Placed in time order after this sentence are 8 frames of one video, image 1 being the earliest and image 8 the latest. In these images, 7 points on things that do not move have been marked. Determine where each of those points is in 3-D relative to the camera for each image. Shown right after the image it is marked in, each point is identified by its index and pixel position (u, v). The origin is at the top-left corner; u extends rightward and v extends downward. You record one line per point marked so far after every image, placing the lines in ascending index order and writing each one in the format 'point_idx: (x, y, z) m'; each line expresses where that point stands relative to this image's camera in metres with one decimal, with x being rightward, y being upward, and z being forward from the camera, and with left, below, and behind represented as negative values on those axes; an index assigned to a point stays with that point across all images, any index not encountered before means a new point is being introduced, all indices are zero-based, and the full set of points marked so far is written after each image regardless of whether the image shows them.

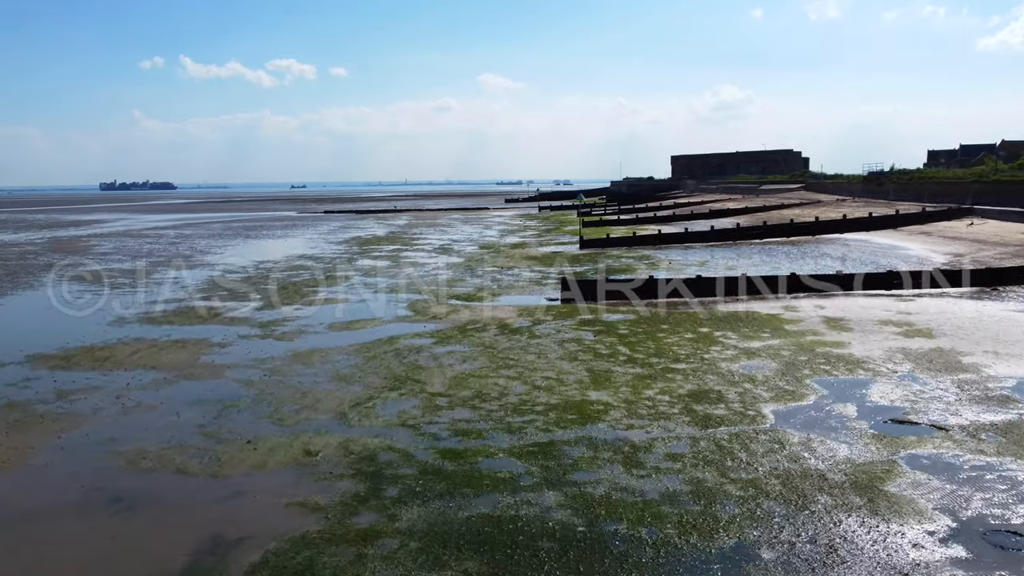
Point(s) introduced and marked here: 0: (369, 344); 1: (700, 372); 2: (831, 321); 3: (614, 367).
0: (-2.9, -1.1, +13.9) m
1: (+3.0, -1.4, +11.0) m
2: (+6.6, -0.7, +14.3) m
3: (+1.7, -1.3, +11.5) m
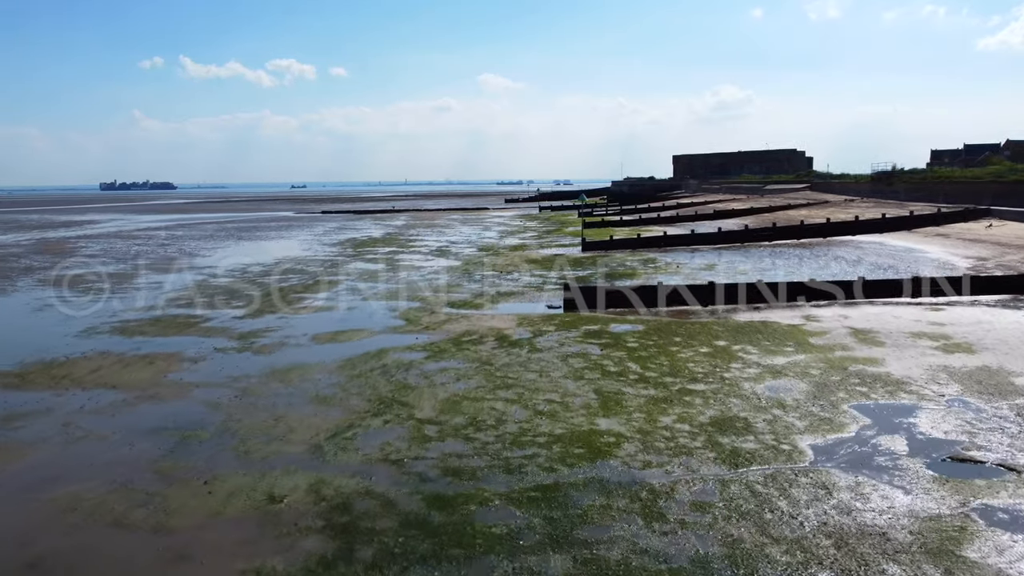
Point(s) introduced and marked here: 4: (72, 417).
0: (-2.9, -1.3, +12.7) m
1: (+3.0, -1.5, +9.8) m
2: (+6.6, -0.9, +13.1) m
3: (+1.7, -1.5, +10.4) m
4: (-6.2, -1.8, +9.8) m
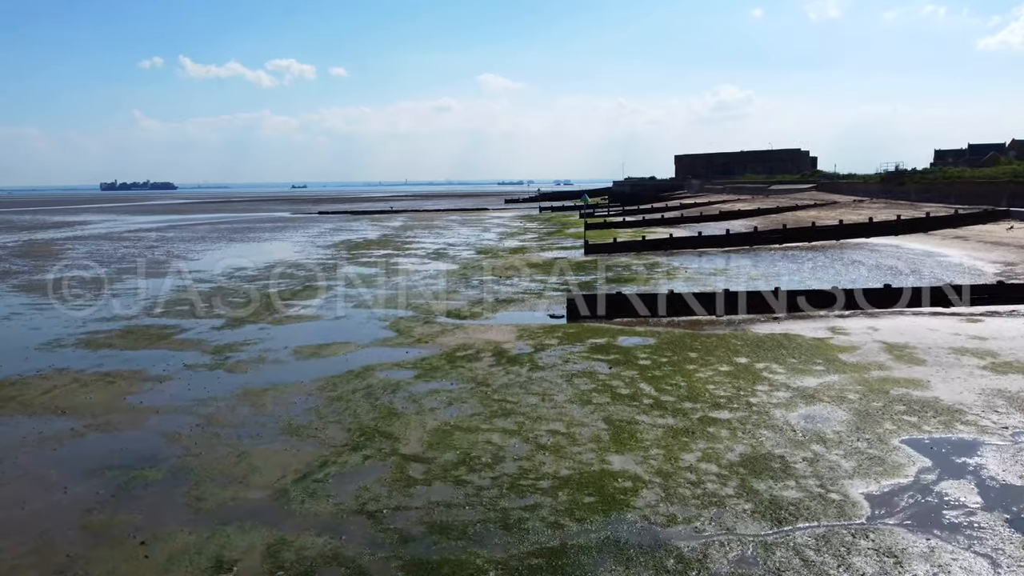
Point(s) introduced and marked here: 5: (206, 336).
0: (-2.9, -1.5, +11.5) m
1: (+2.9, -1.7, +8.6) m
2: (+6.6, -1.1, +11.9) m
3: (+1.7, -1.7, +9.1) m
4: (-6.3, -2.0, +8.6) m
5: (-6.6, -1.0, +15.1) m
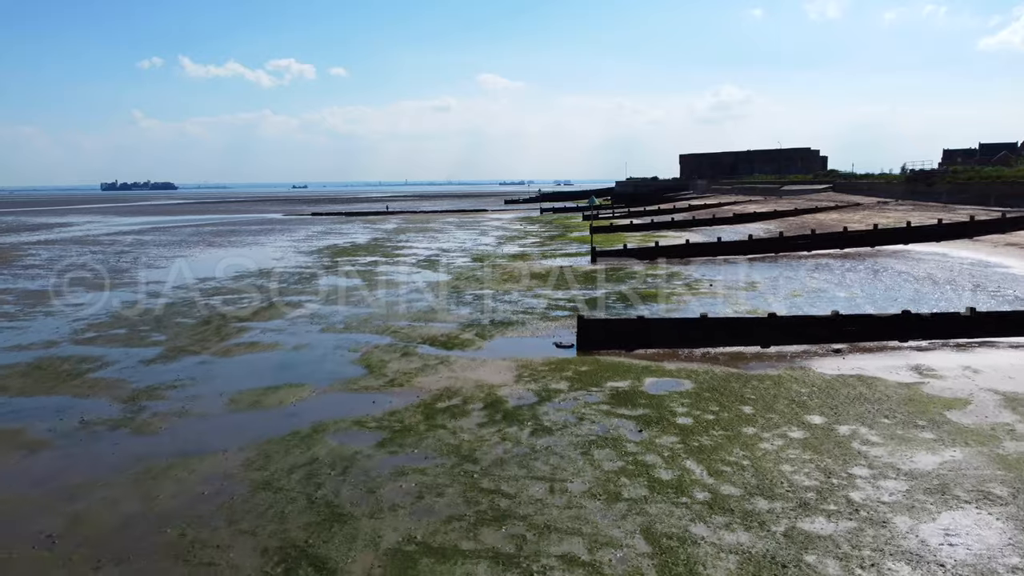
0: (-2.9, -1.9, +8.5) m
1: (+2.9, -2.2, +5.7) m
2: (+6.5, -1.5, +8.9) m
3: (+1.6, -2.1, +6.2) m
4: (-6.3, -2.5, +5.7) m
5: (-6.7, -1.5, +12.1) m
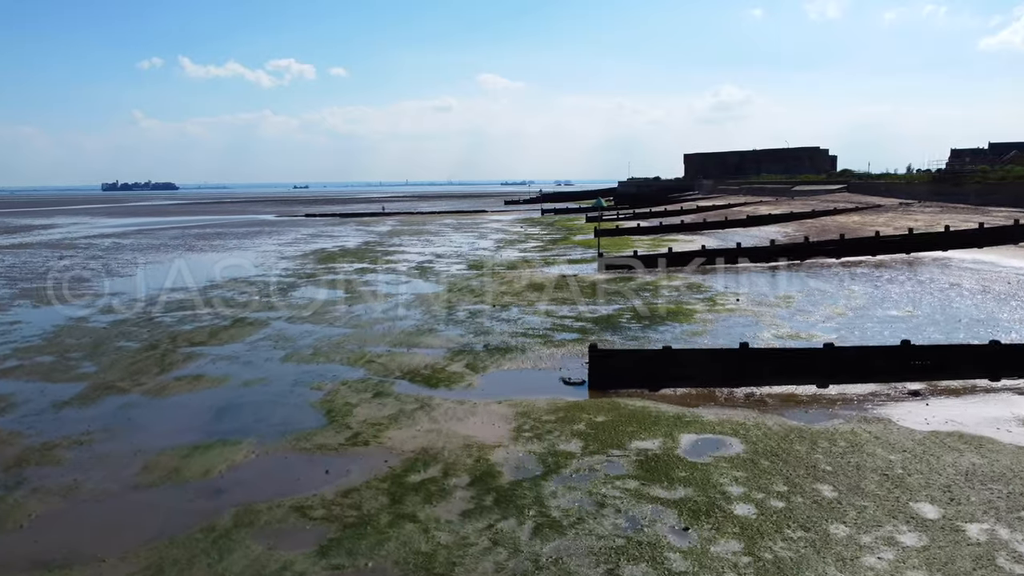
0: (-3.0, -2.3, +6.1) m
1: (+2.9, -2.5, +3.2) m
2: (+6.5, -1.9, +6.5) m
3: (+1.6, -2.5, +3.8) m
4: (-6.3, -2.8, +3.2) m
5: (-6.7, -1.9, +9.7) m
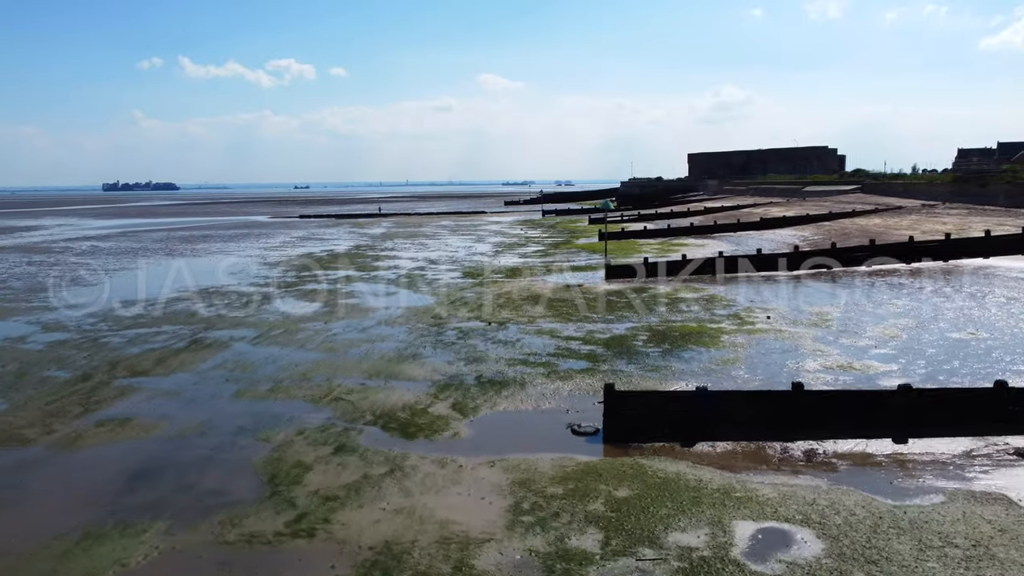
0: (-3.0, -2.7, +3.9) m
1: (+2.8, -2.9, +1.1) m
2: (+6.4, -2.2, +4.3) m
3: (+1.5, -2.8, +1.6) m
4: (-6.4, -3.2, +1.1) m
5: (-6.8, -2.2, +7.5) m
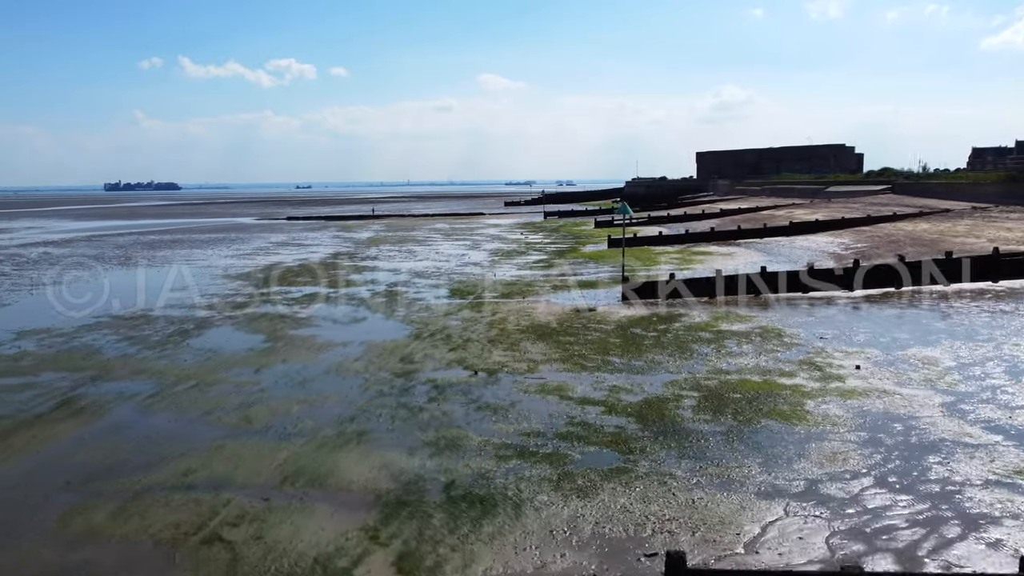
0: (-3.1, -3.3, -0.2) m
1: (+2.7, -3.5, -3.0) m
2: (+6.3, -2.8, +0.2) m
3: (+1.4, -3.5, -2.5) m
4: (-6.5, -3.8, -3.0) m
5: (-6.9, -2.8, +3.4) m
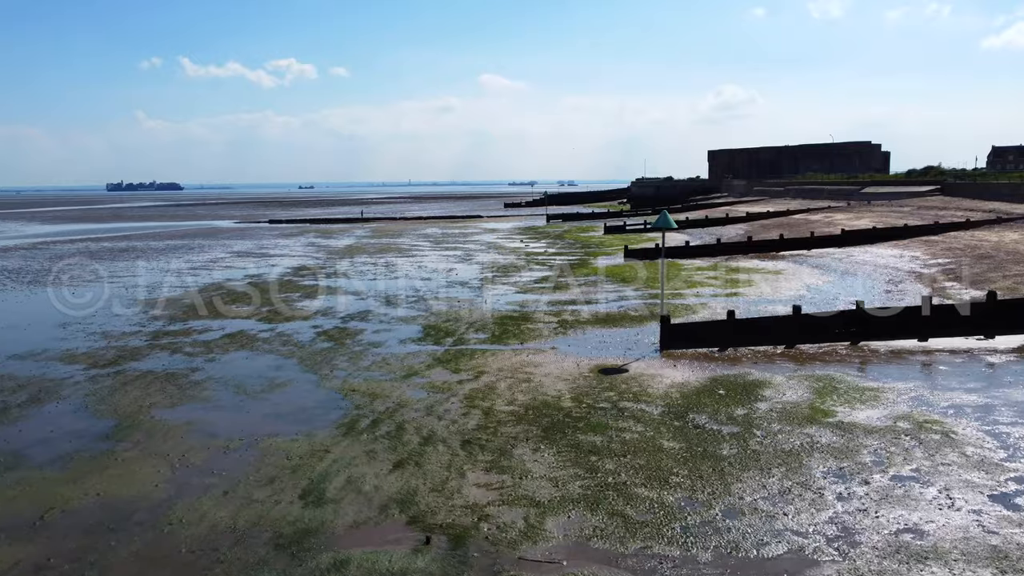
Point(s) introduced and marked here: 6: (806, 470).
0: (-3.3, -4.1, -5.7) m
1: (+2.5, -4.3, -8.6) m
2: (+6.1, -3.7, -5.3) m
3: (+1.2, -4.3, -8.1) m
4: (-6.7, -4.6, -8.6) m
5: (-7.0, -3.7, -2.1) m
6: (+3.1, -2.0, +7.6) m
